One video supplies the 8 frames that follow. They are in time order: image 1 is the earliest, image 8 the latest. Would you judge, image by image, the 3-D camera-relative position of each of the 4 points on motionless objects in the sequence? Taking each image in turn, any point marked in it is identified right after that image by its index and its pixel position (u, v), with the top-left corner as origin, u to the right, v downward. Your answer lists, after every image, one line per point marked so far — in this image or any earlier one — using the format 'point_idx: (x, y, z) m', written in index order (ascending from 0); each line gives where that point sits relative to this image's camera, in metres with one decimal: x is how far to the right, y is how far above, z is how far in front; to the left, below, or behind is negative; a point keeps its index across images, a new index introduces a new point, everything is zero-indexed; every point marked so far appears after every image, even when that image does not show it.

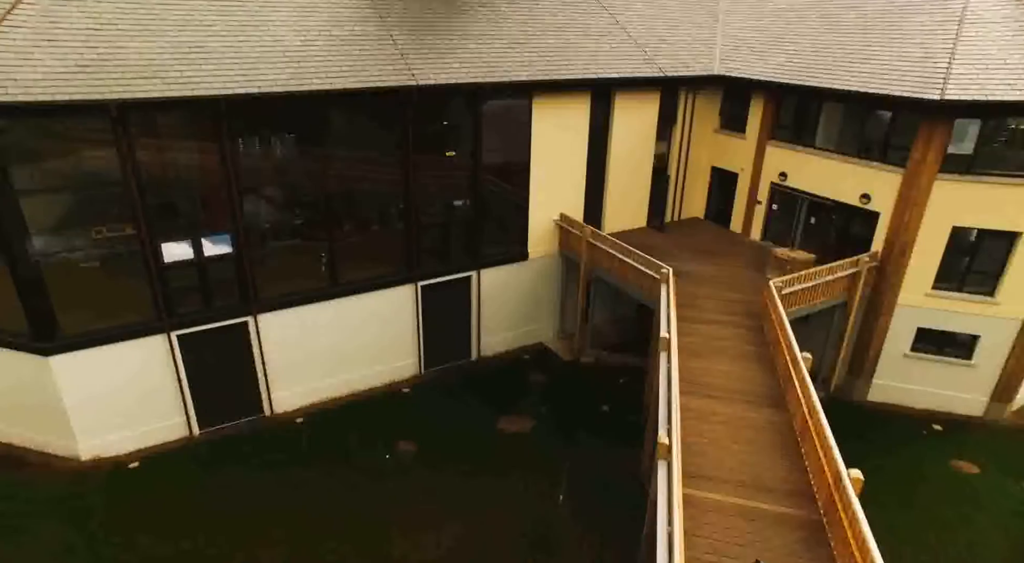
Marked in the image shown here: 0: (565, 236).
0: (+1.3, +1.1, +15.5) m
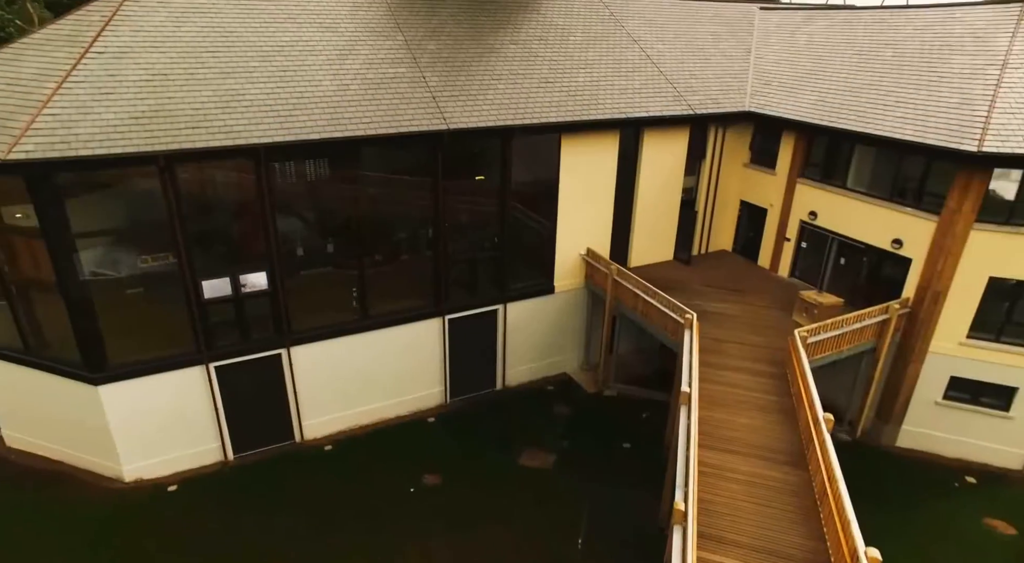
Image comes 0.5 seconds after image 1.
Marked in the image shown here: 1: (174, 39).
0: (+1.9, +0.2, +15.7) m
1: (-6.5, +4.6, +12.2) m
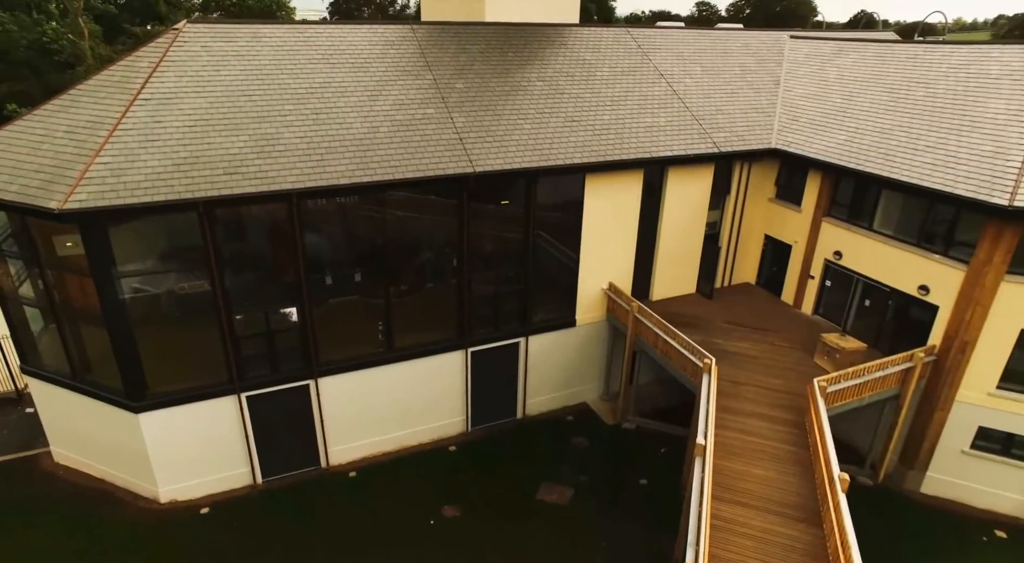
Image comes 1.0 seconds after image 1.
0: (+2.5, -0.6, +15.9) m
1: (-6.0, +3.9, +12.7) m
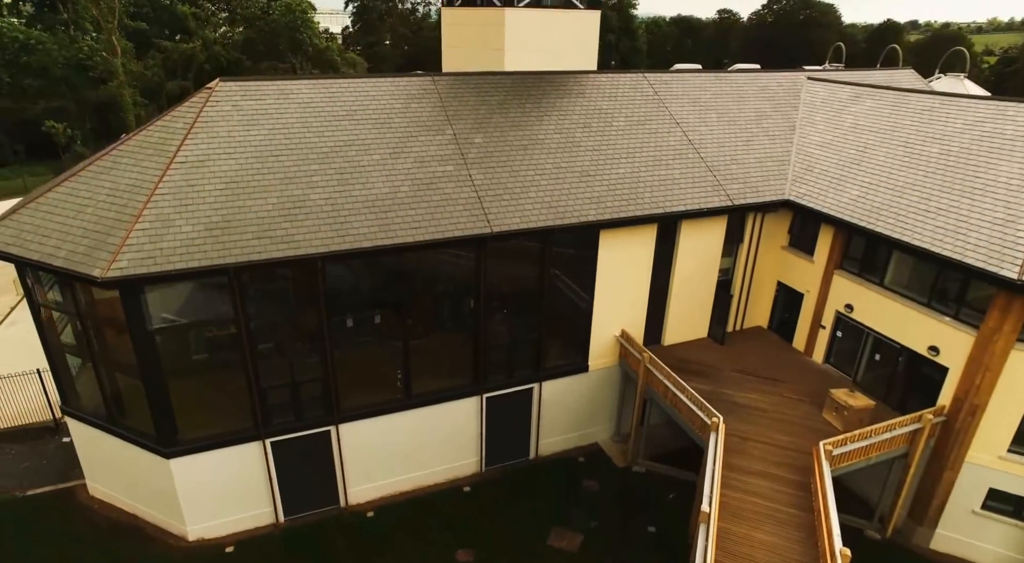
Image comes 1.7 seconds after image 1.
0: (+2.9, -1.8, +16.2) m
1: (-5.6, +2.9, +13.3) m
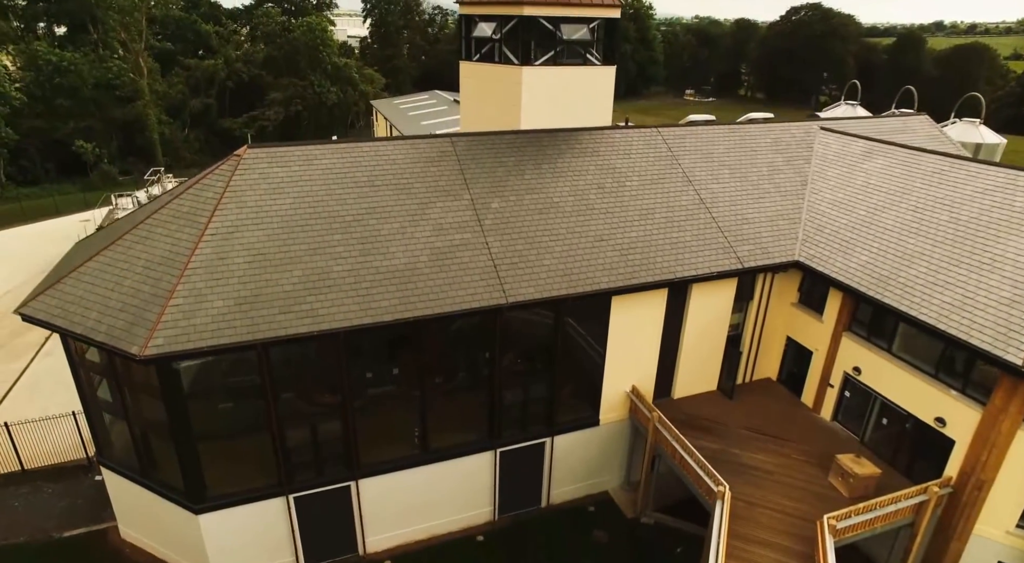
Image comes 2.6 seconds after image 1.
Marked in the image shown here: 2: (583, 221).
0: (+3.2, -3.3, +16.6) m
1: (-5.3, +1.4, +13.9) m
2: (+1.7, +1.5, +15.6) m
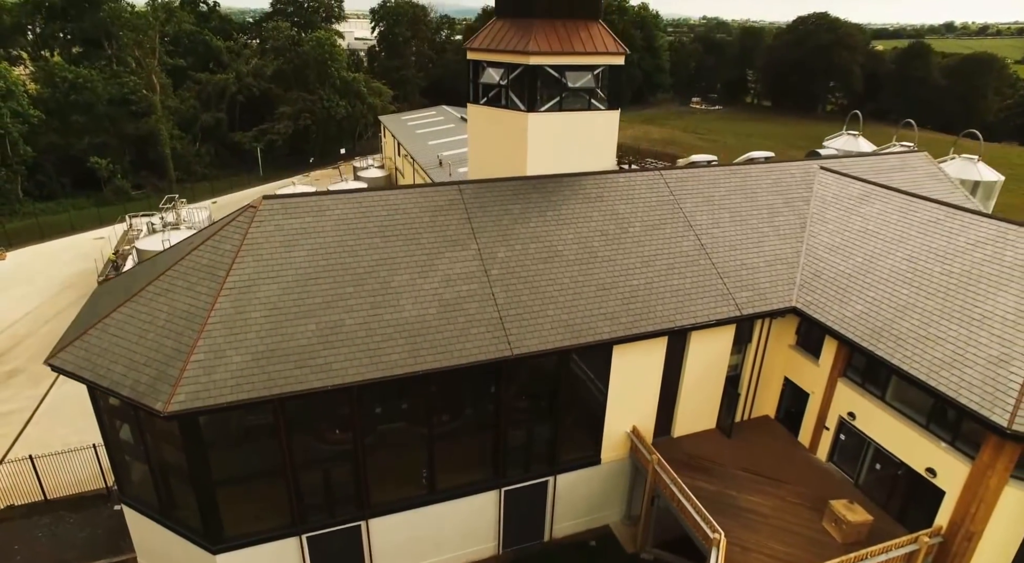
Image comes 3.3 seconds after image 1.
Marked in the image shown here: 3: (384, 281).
0: (+3.3, -4.5, +17.2) m
1: (-5.1, +0.3, +14.5) m
2: (+1.9, +0.3, +16.1) m
3: (-3.0, 0.0, +14.8) m
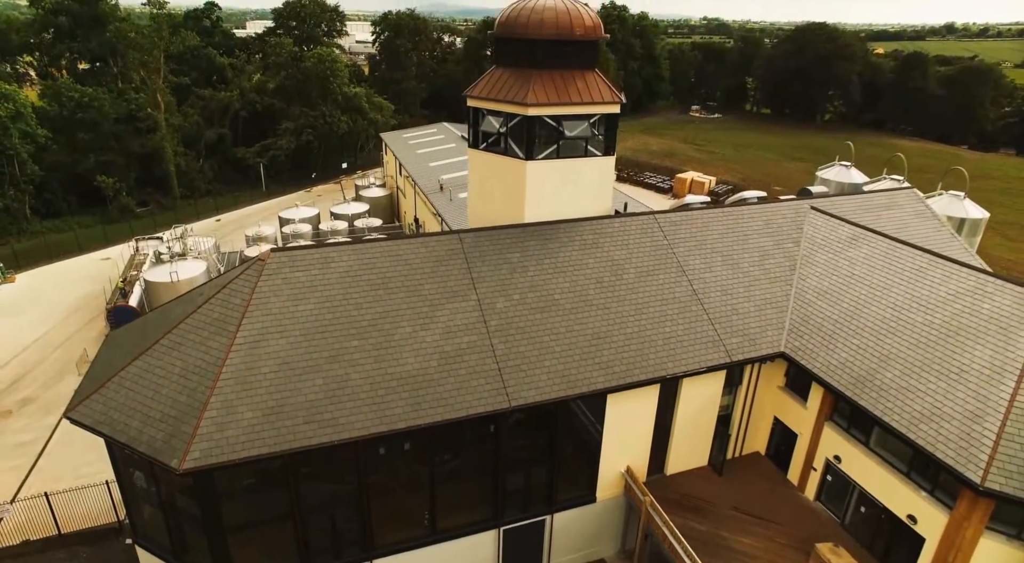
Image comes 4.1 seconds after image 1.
0: (+3.3, -5.7, +17.8) m
1: (-5.2, -1.0, +15.1) m
2: (+1.8, -0.9, +16.7) m
3: (-3.0, -1.2, +15.4) m
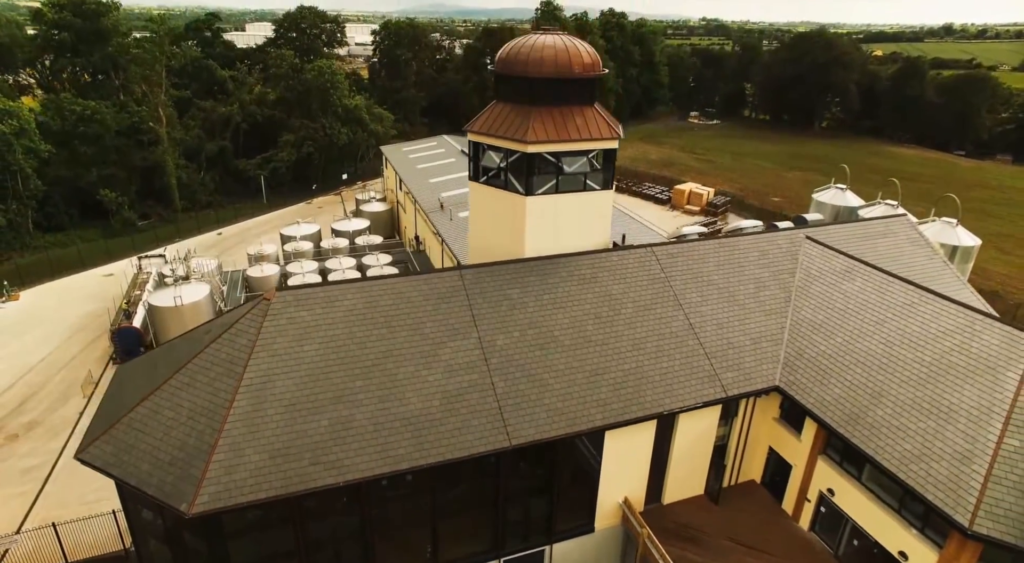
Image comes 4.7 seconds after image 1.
0: (+3.3, -6.7, +18.2) m
1: (-5.2, -2.0, +15.4) m
2: (+1.8, -1.9, +17.1) m
3: (-3.0, -2.2, +15.7) m
